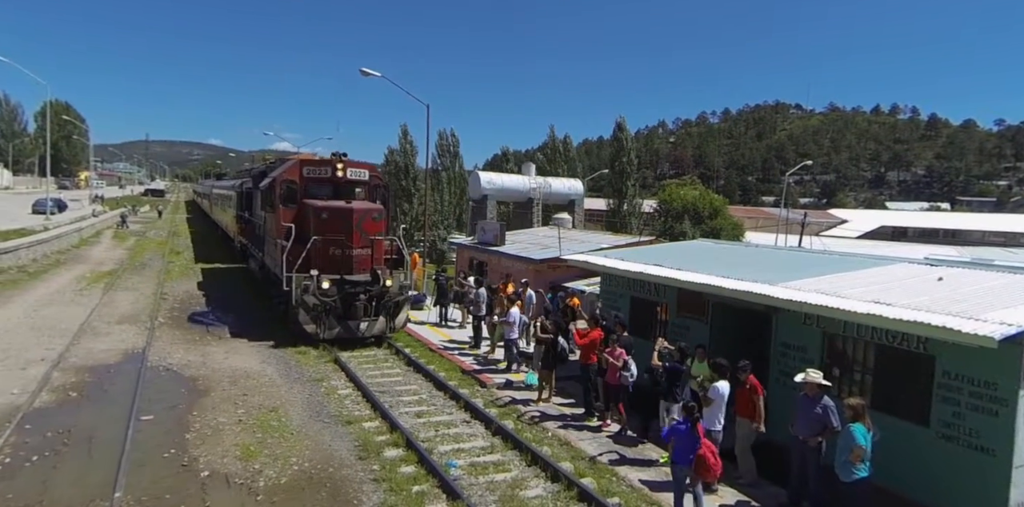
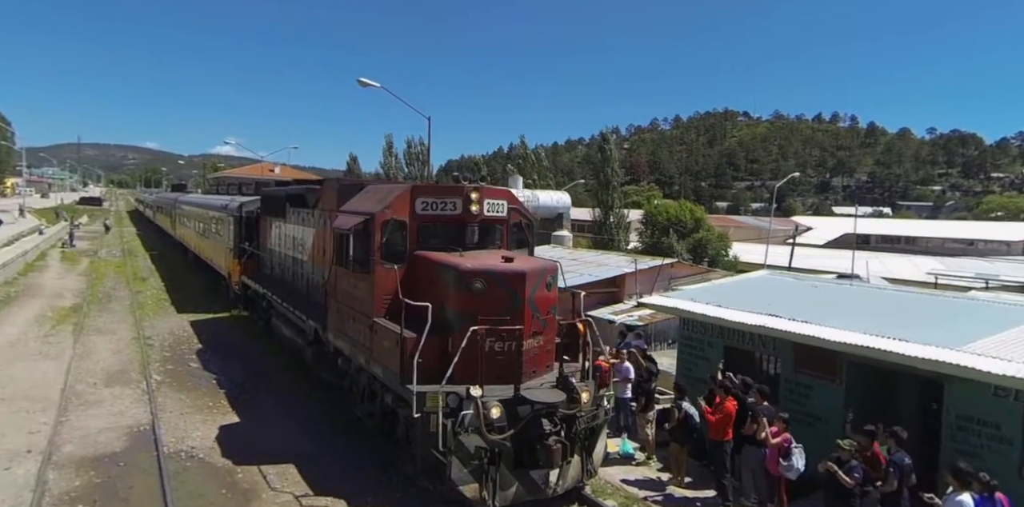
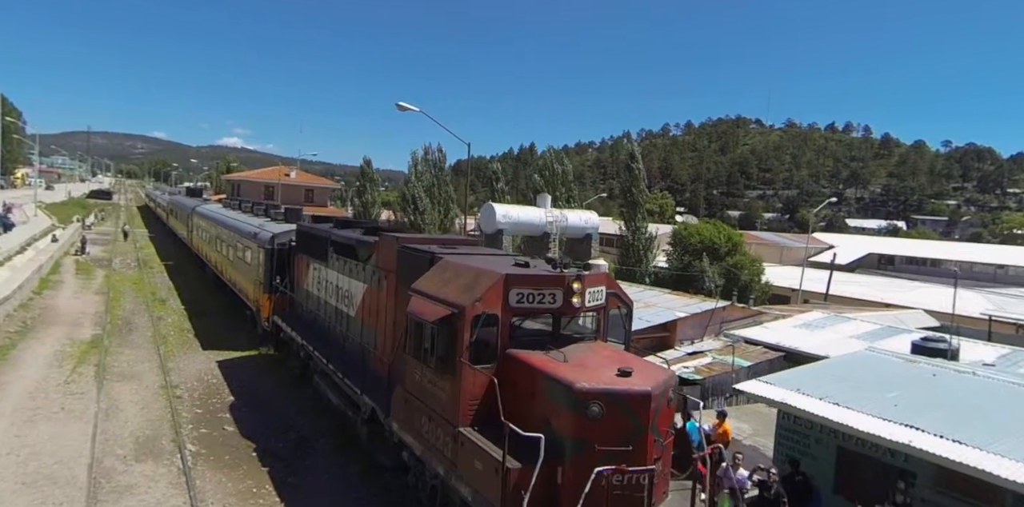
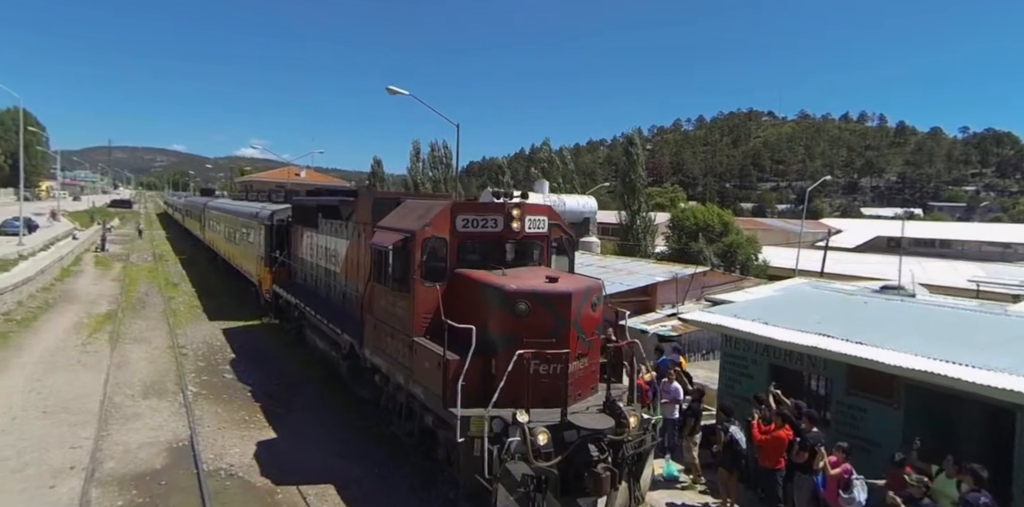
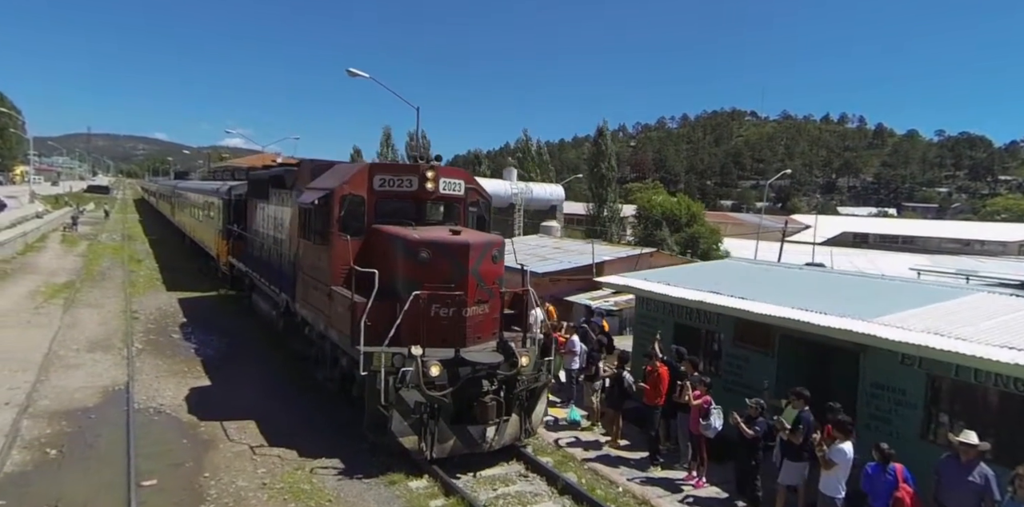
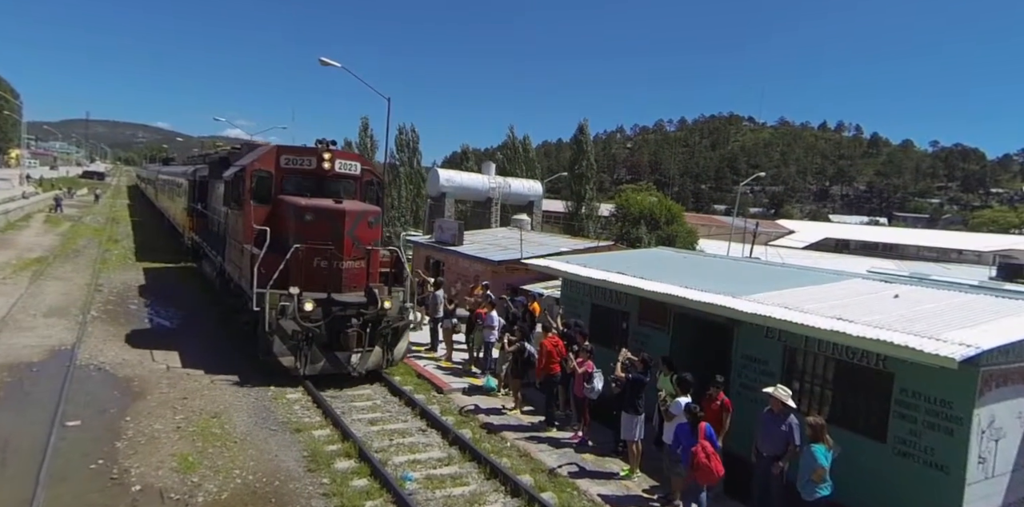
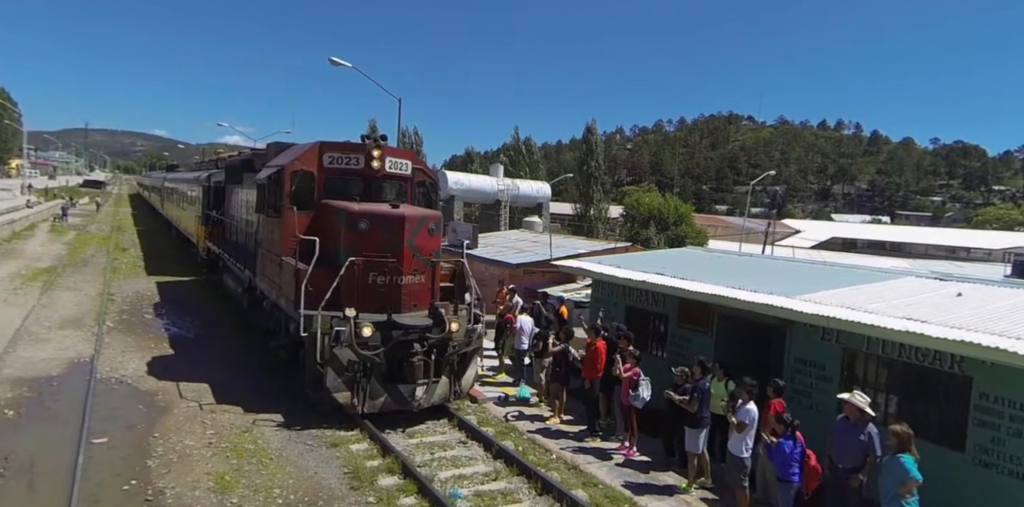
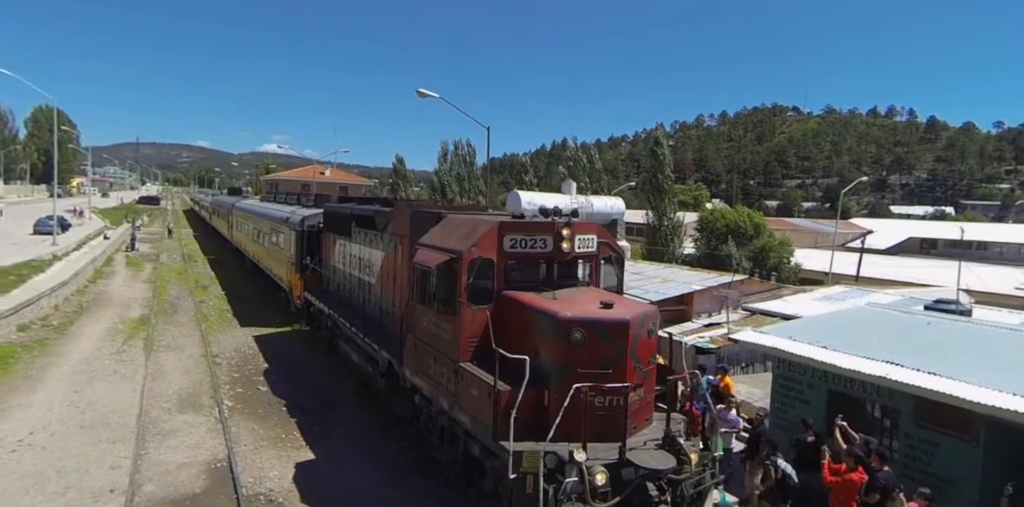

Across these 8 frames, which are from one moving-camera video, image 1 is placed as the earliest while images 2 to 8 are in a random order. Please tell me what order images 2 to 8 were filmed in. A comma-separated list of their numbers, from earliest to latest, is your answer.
6, 7, 5, 2, 4, 8, 3
